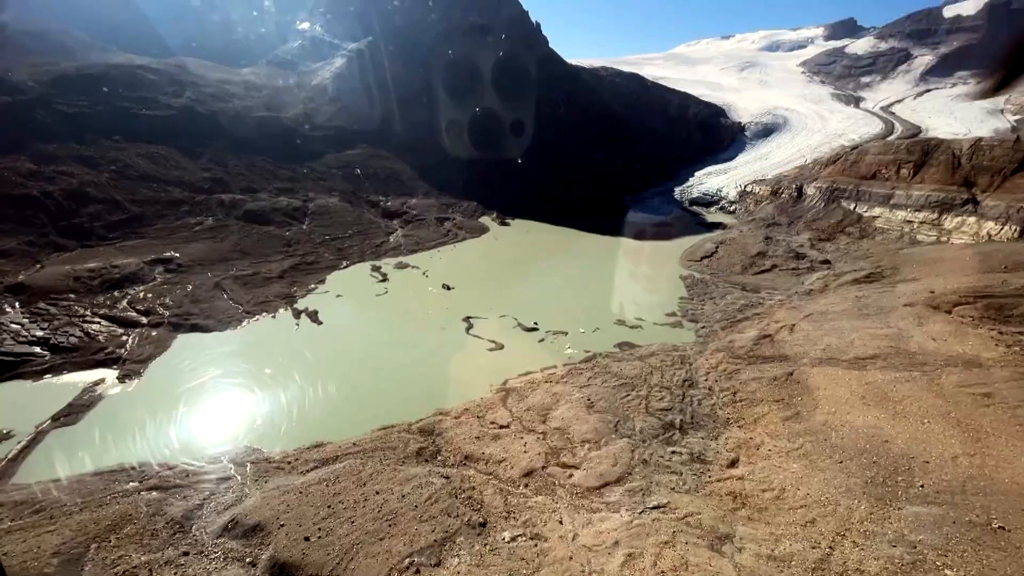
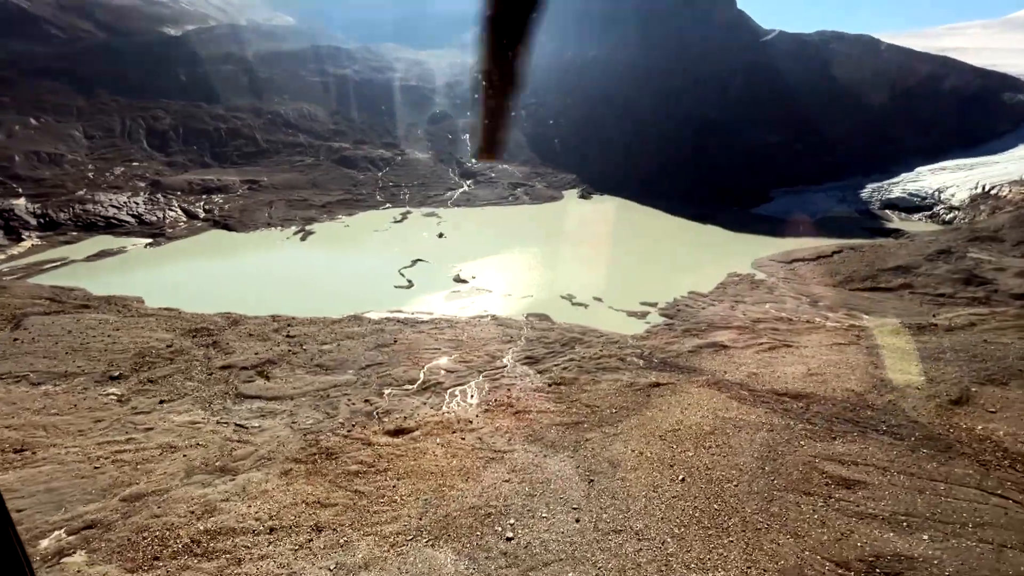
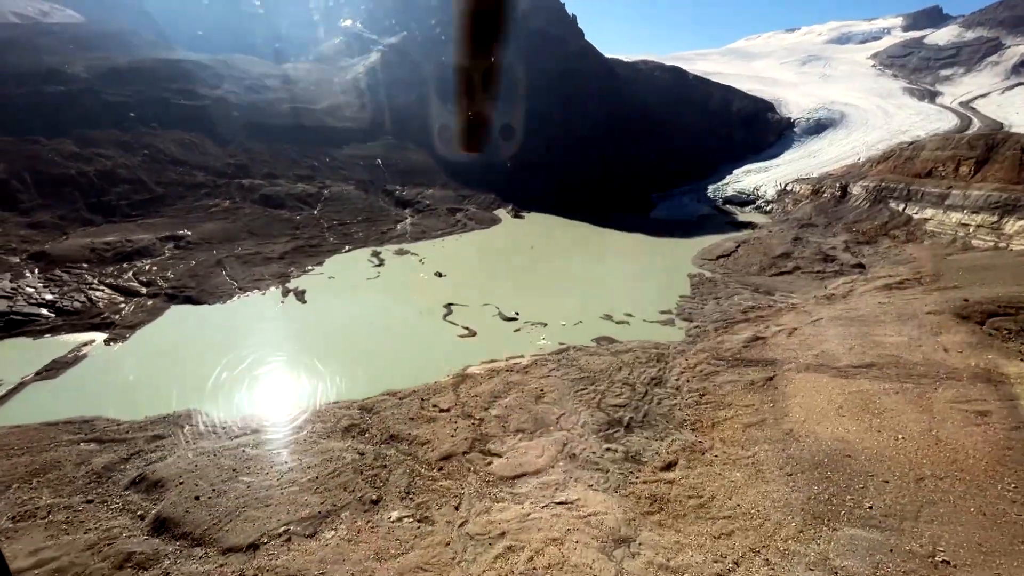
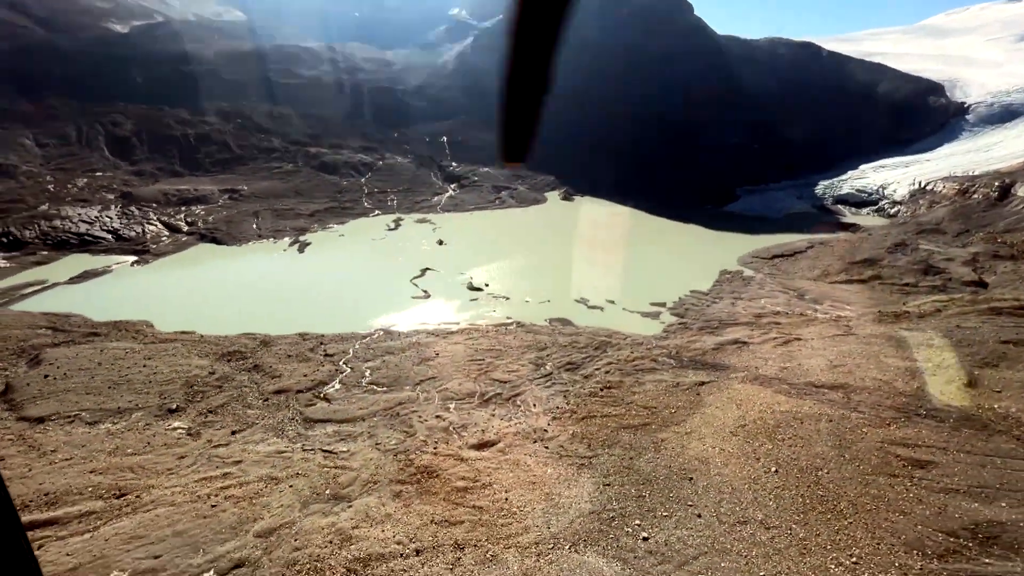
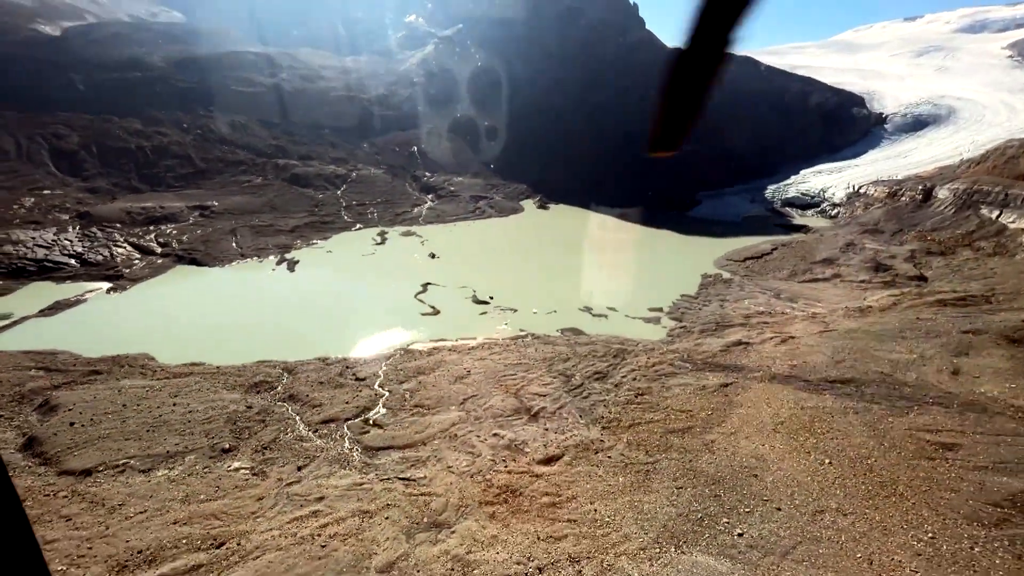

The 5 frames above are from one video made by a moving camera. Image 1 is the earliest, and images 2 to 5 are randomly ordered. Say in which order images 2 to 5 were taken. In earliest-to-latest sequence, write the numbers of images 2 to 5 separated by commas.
3, 5, 4, 2
